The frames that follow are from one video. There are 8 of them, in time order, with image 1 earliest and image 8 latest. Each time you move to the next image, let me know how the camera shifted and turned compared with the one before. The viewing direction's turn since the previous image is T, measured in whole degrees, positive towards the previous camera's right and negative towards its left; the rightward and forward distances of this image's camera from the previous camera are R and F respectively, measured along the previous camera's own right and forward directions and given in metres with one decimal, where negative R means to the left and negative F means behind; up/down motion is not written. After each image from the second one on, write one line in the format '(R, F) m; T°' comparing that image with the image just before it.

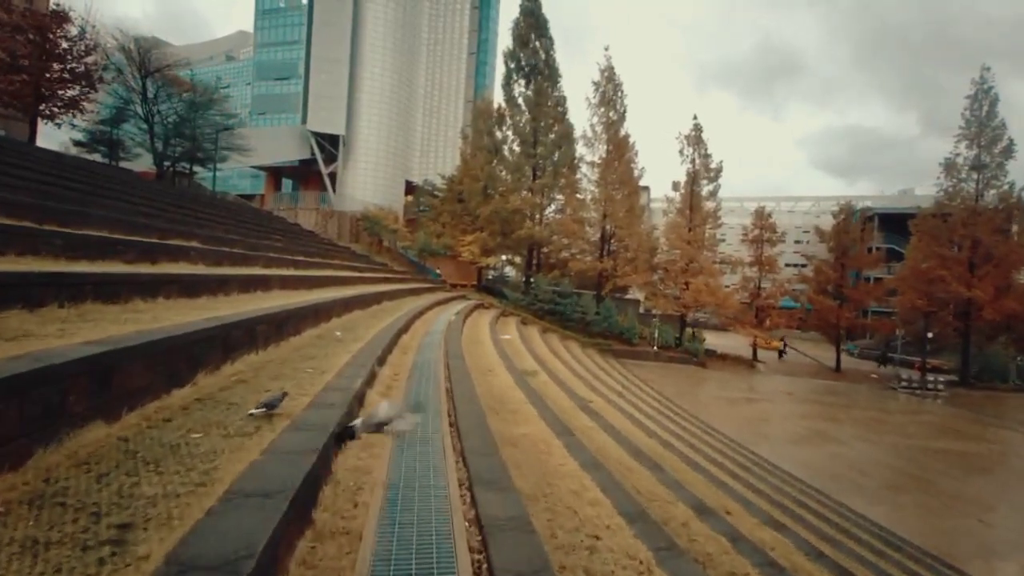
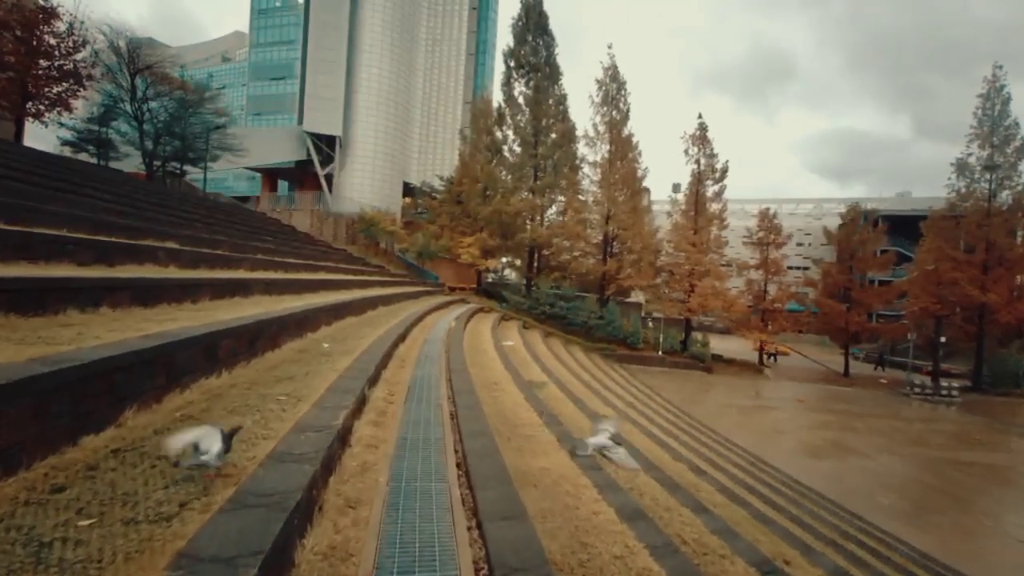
(-0.1, +0.5) m; 0°
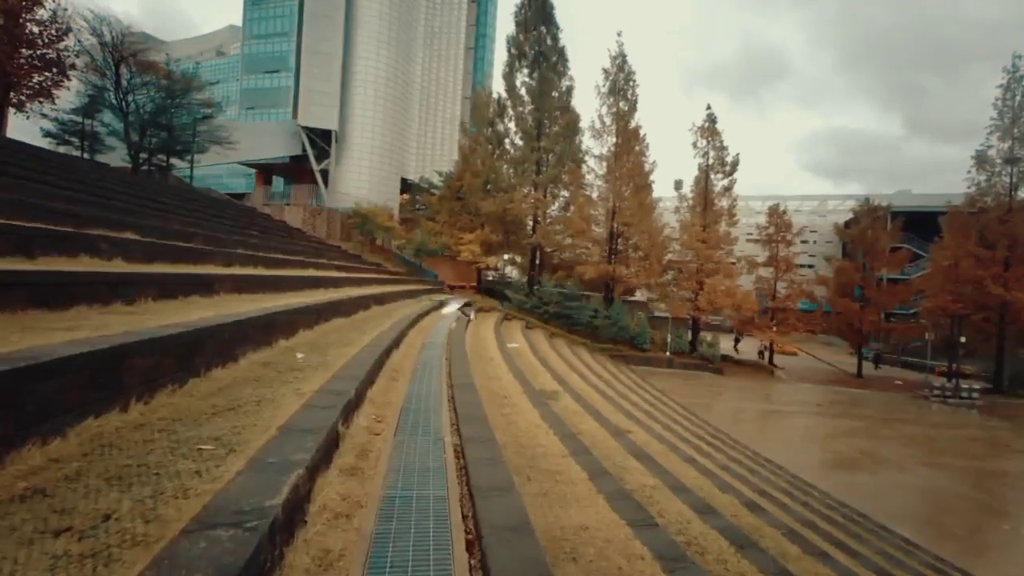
(-0.1, +0.7) m; 0°
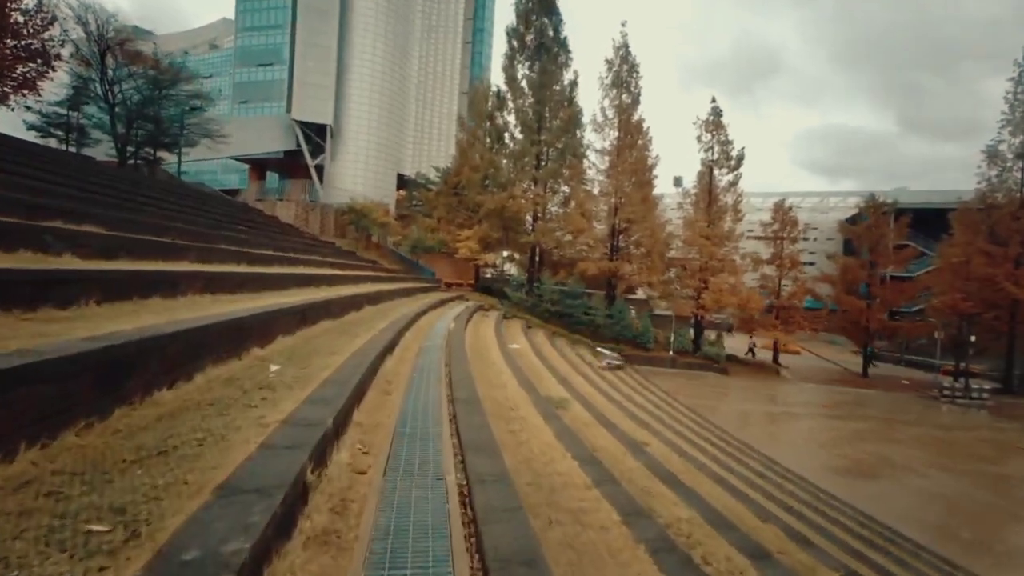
(-0.1, +0.5) m; 0°
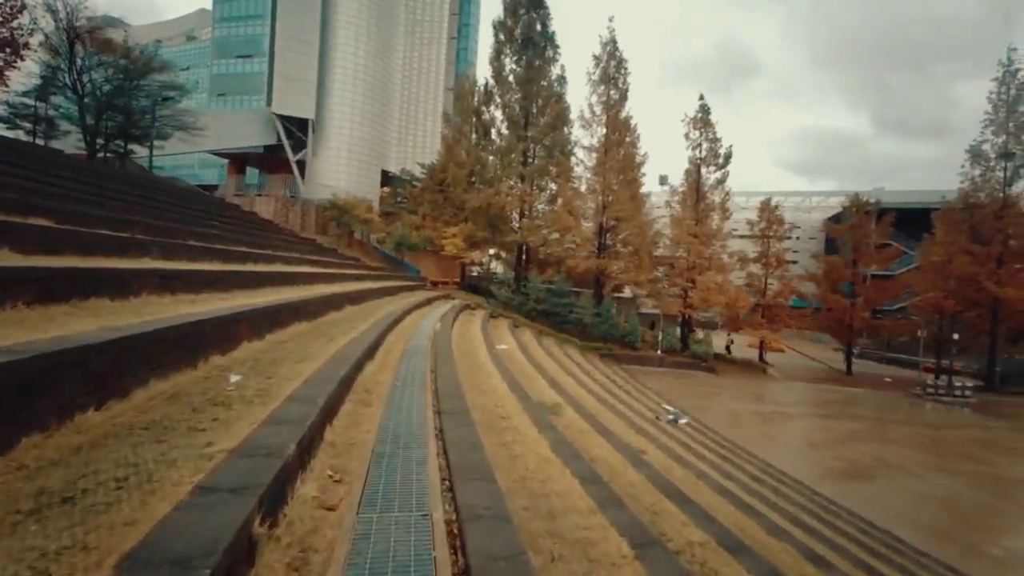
(0.0, +0.3) m; +2°
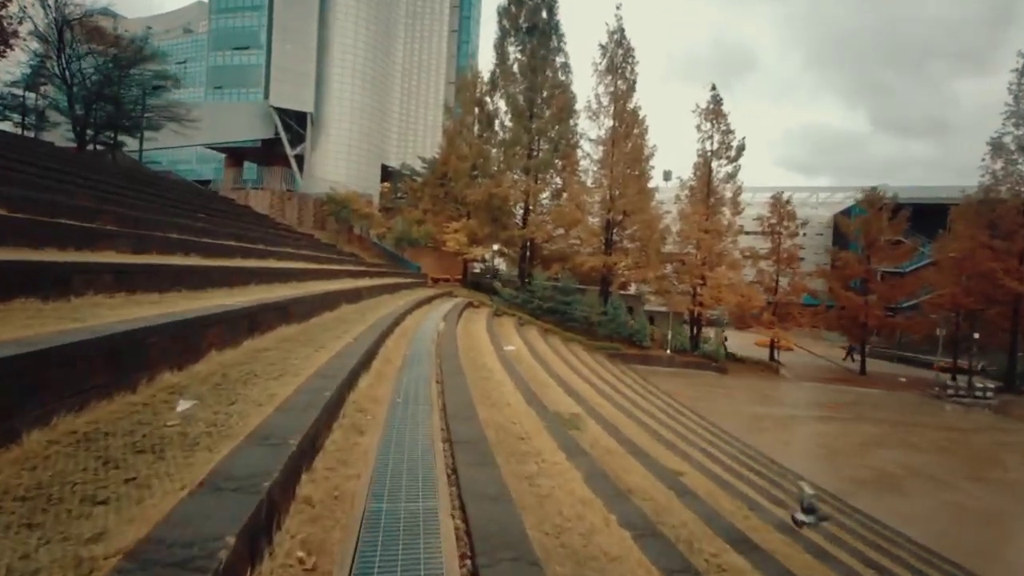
(-0.1, +0.5) m; 0°
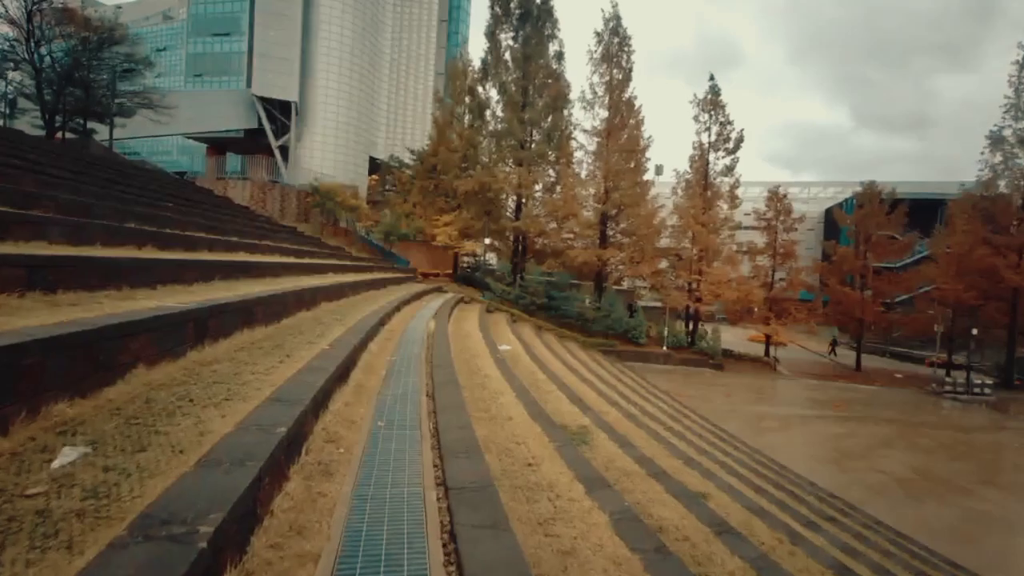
(-0.1, +0.5) m; +1°
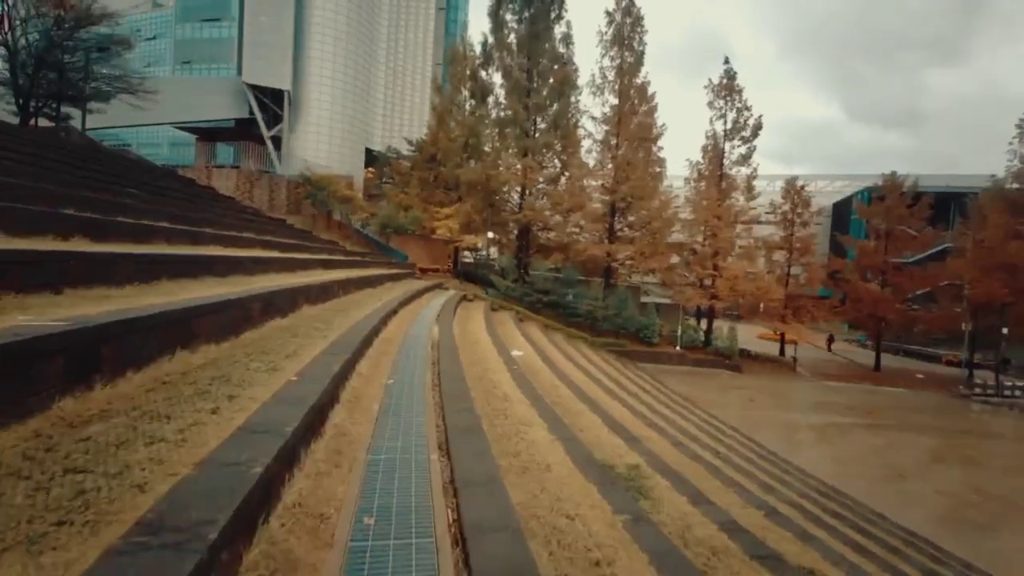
(-0.2, +0.9) m; 0°
